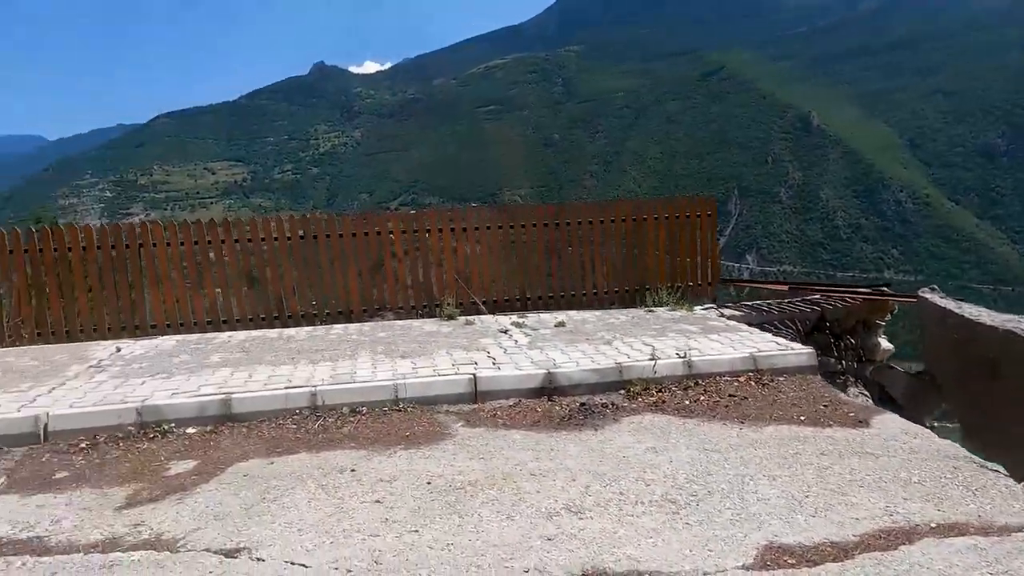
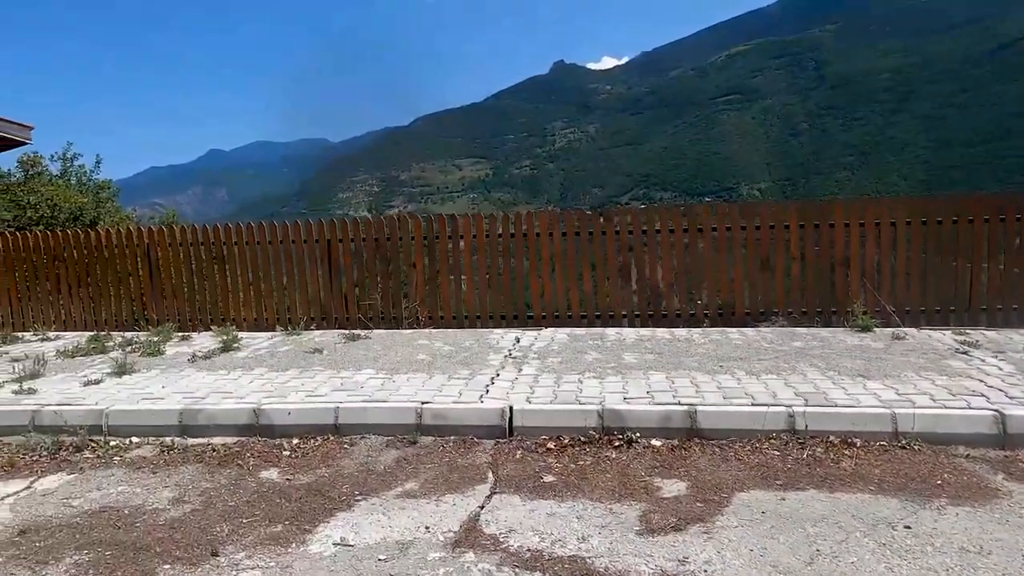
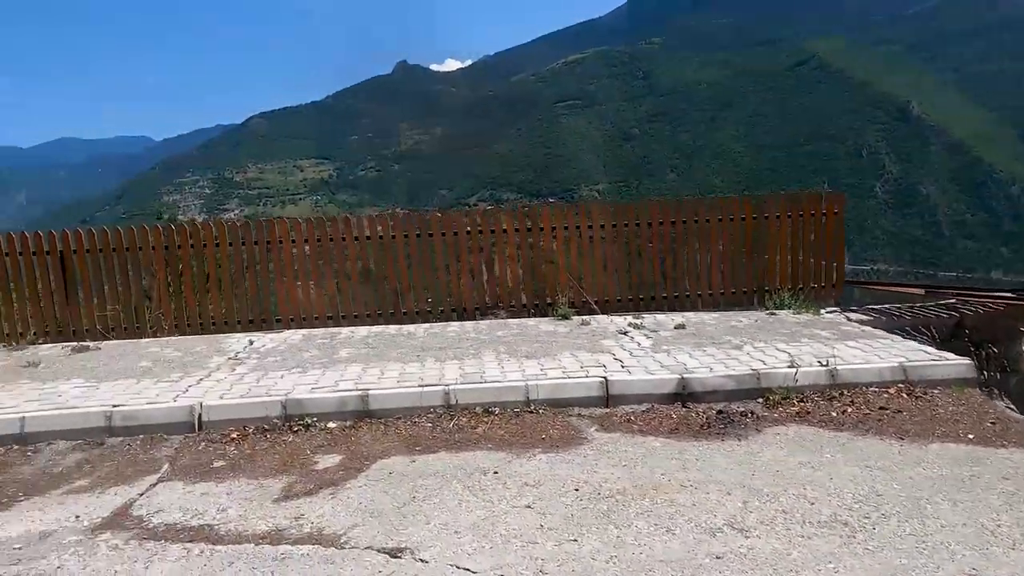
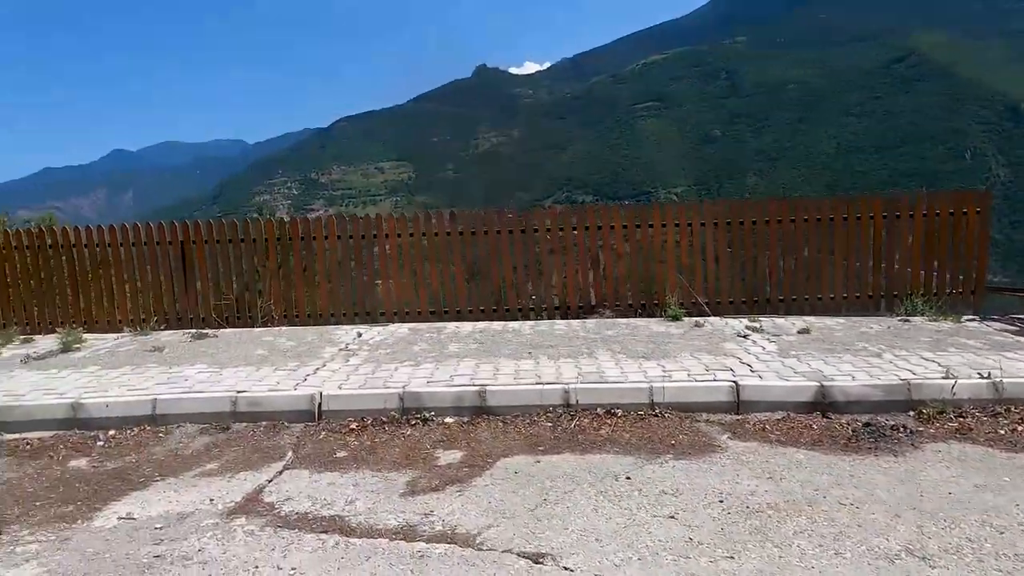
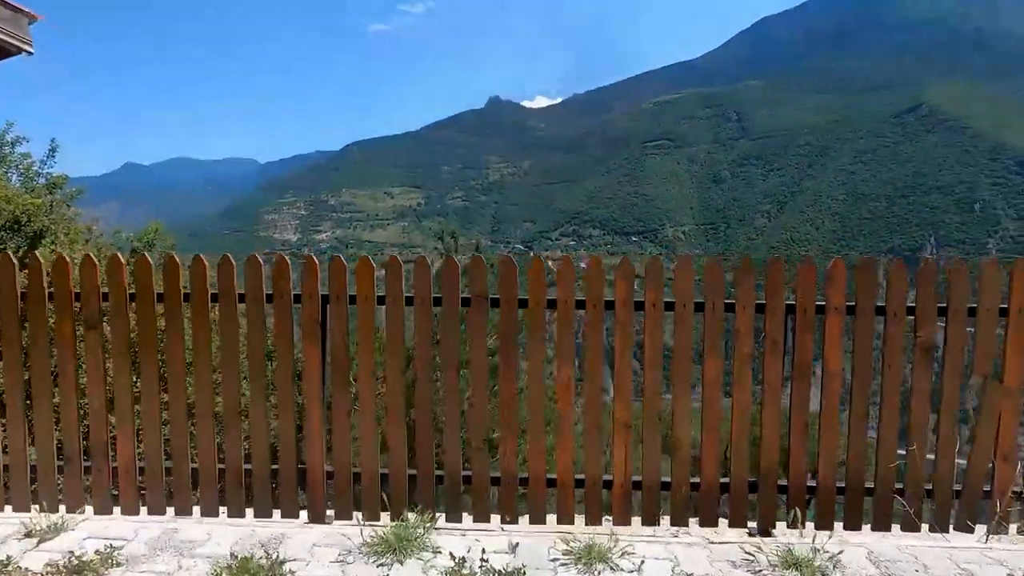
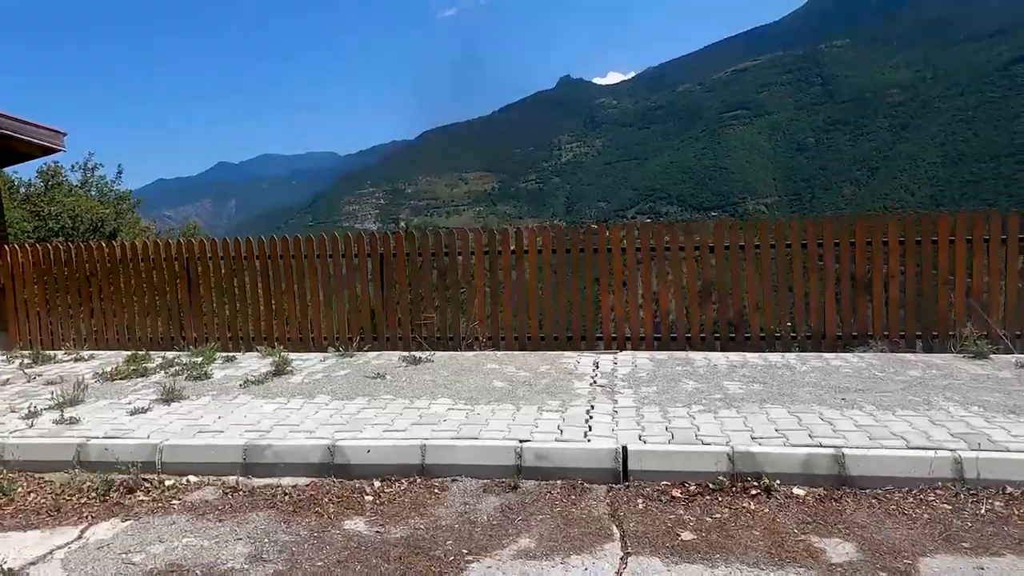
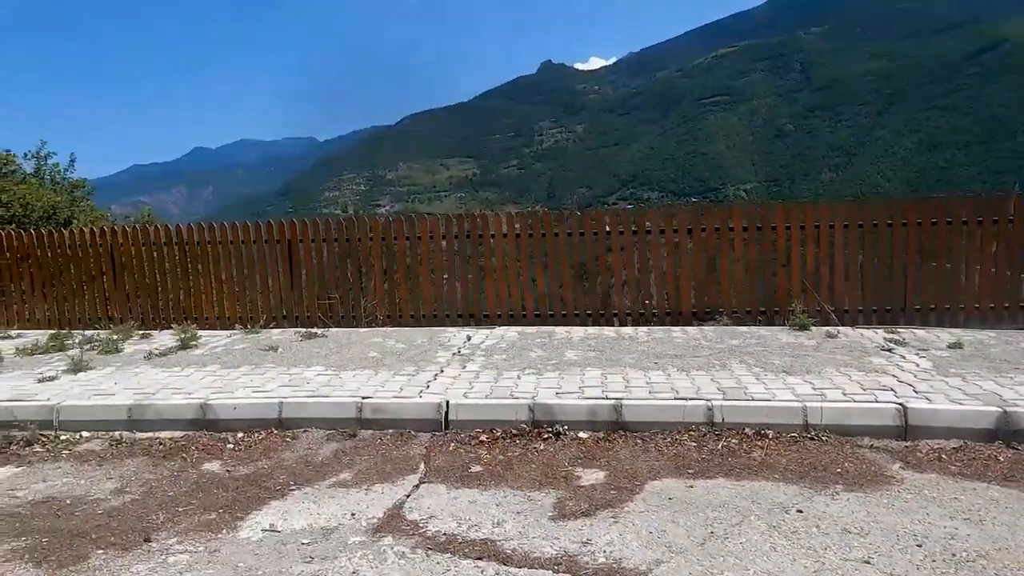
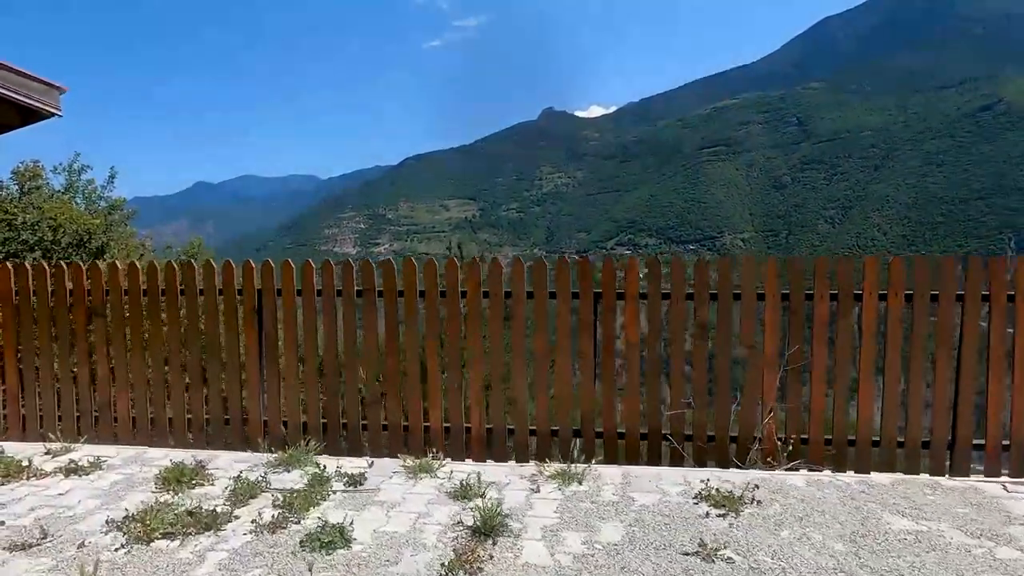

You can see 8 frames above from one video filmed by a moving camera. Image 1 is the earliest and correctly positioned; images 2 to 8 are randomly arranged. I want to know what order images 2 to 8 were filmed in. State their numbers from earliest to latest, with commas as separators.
3, 4, 7, 2, 6, 8, 5
